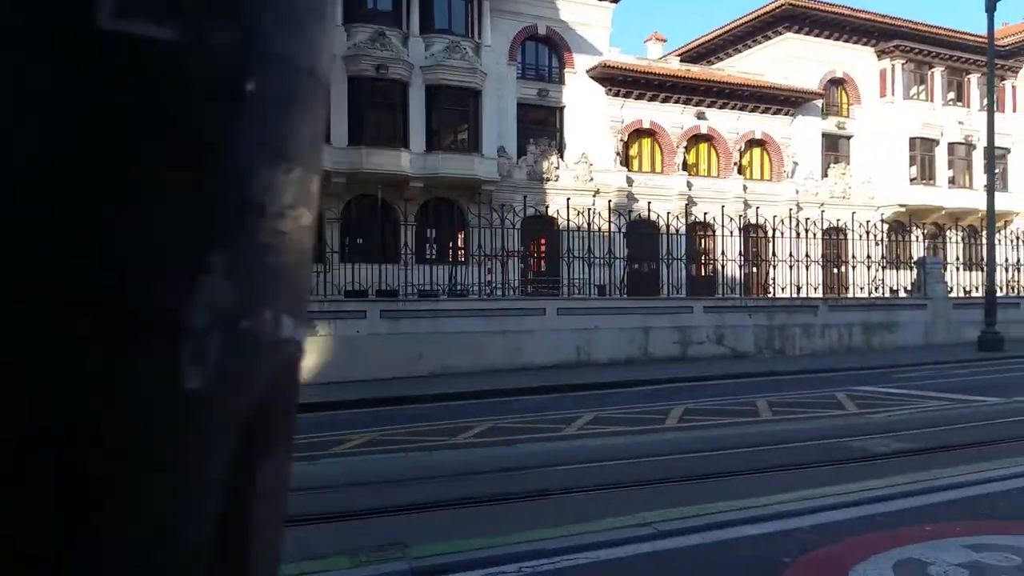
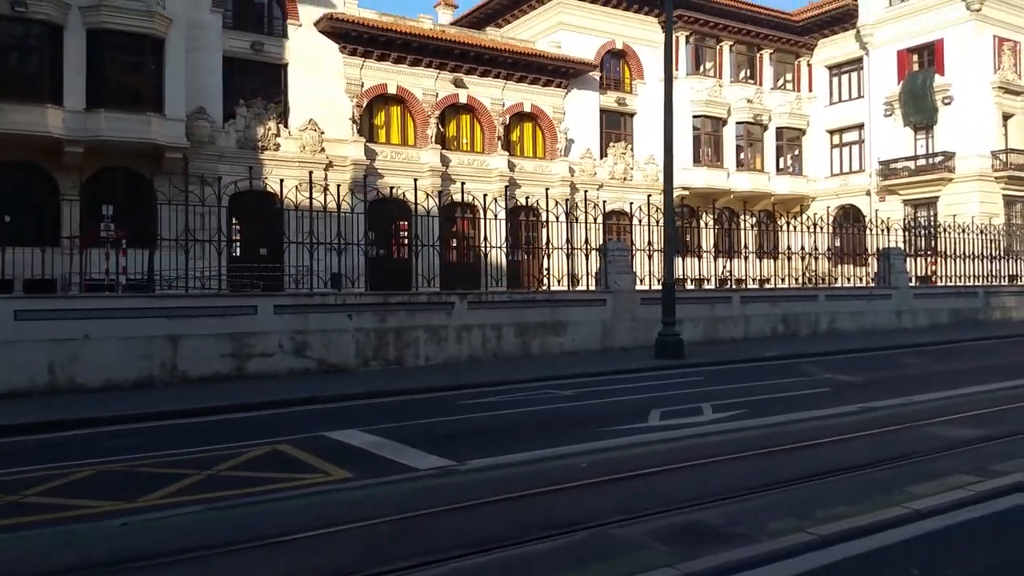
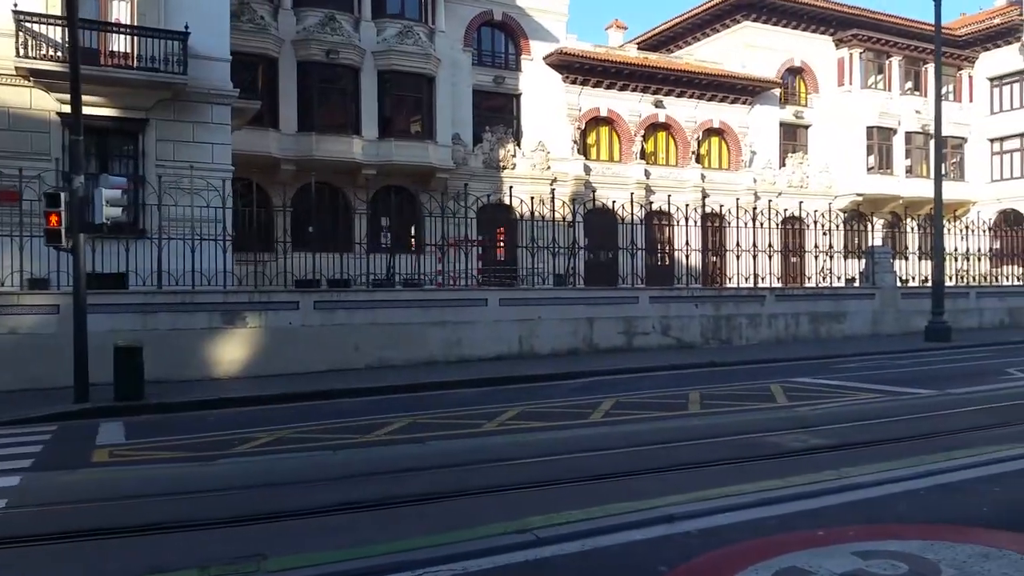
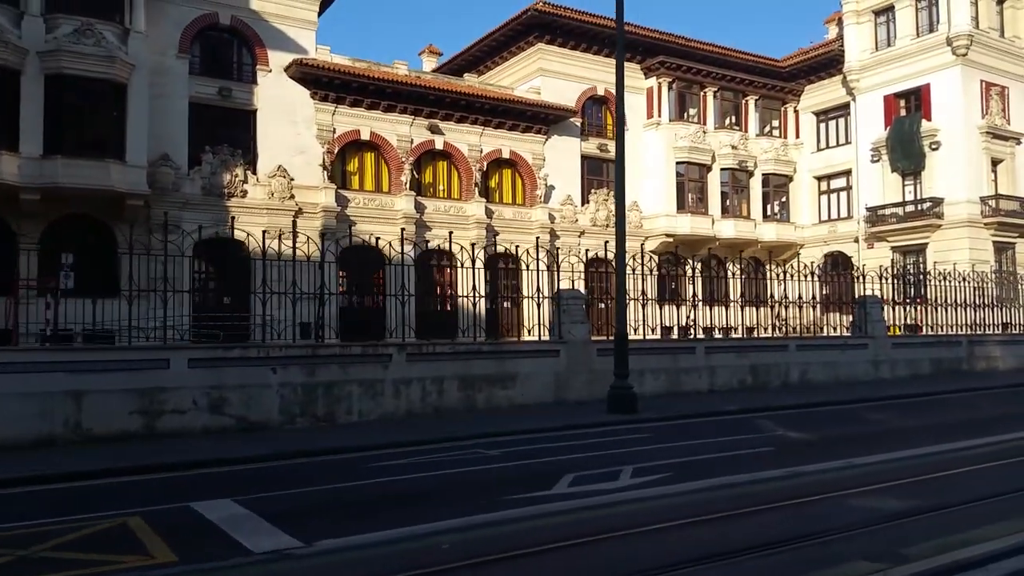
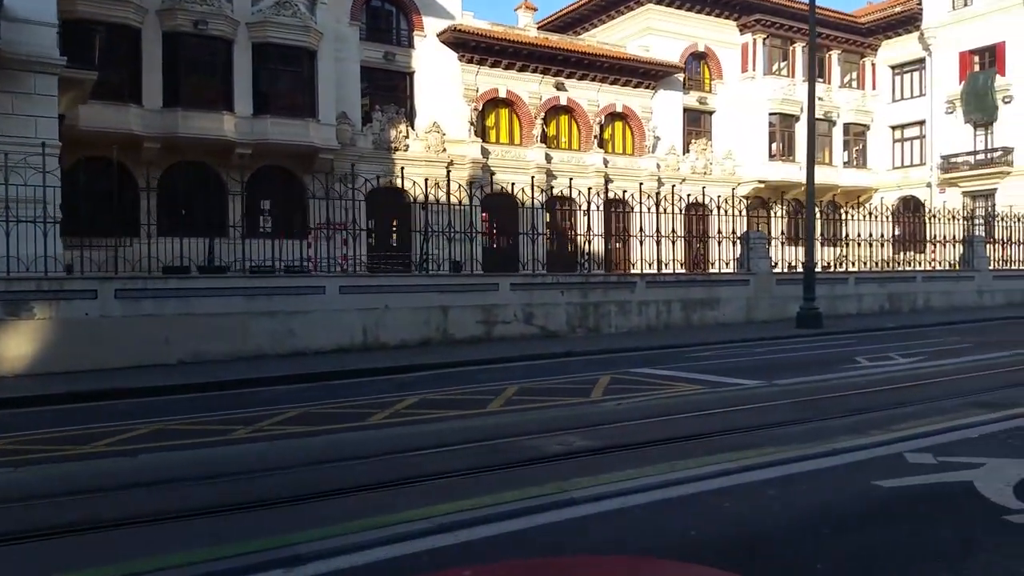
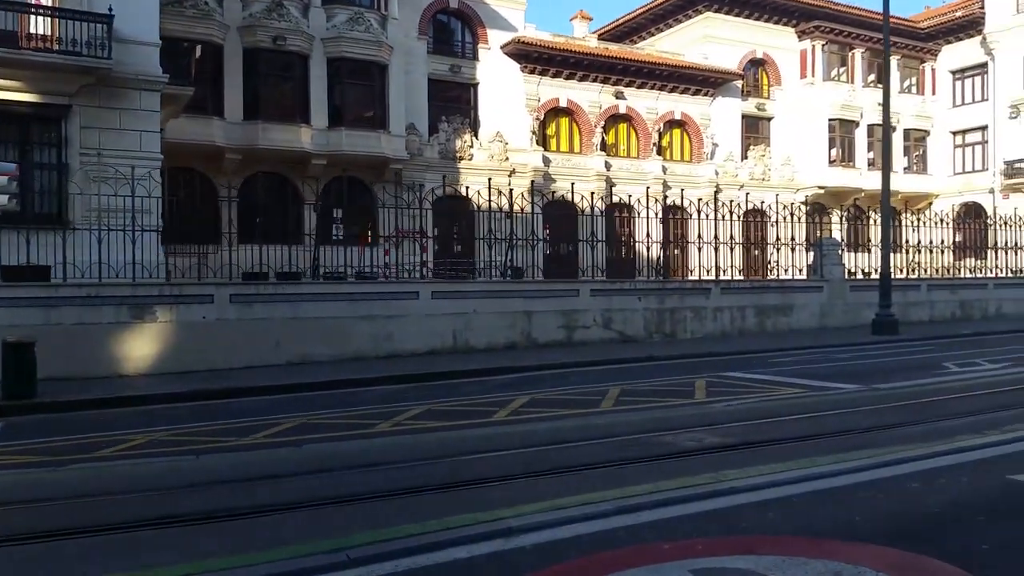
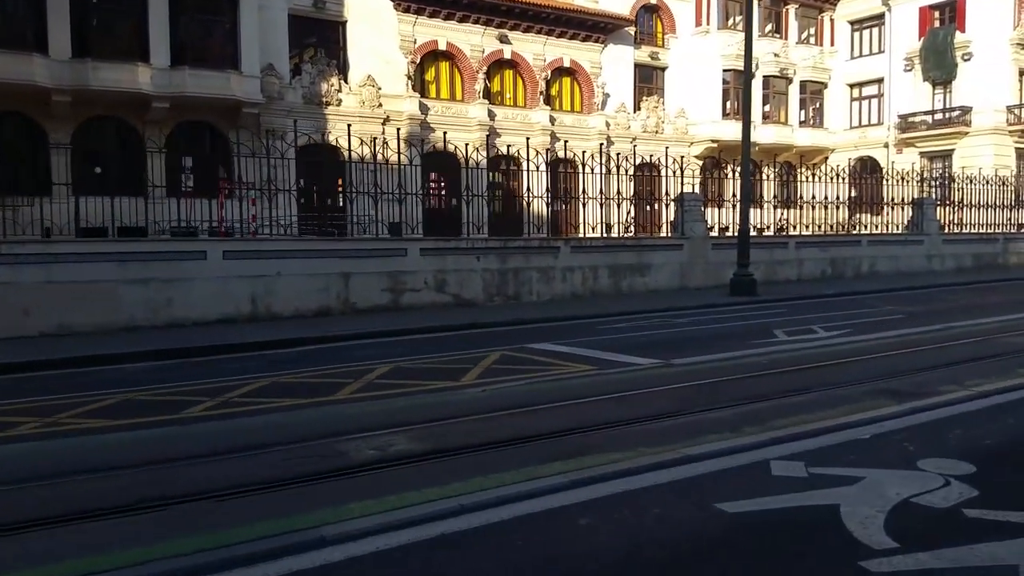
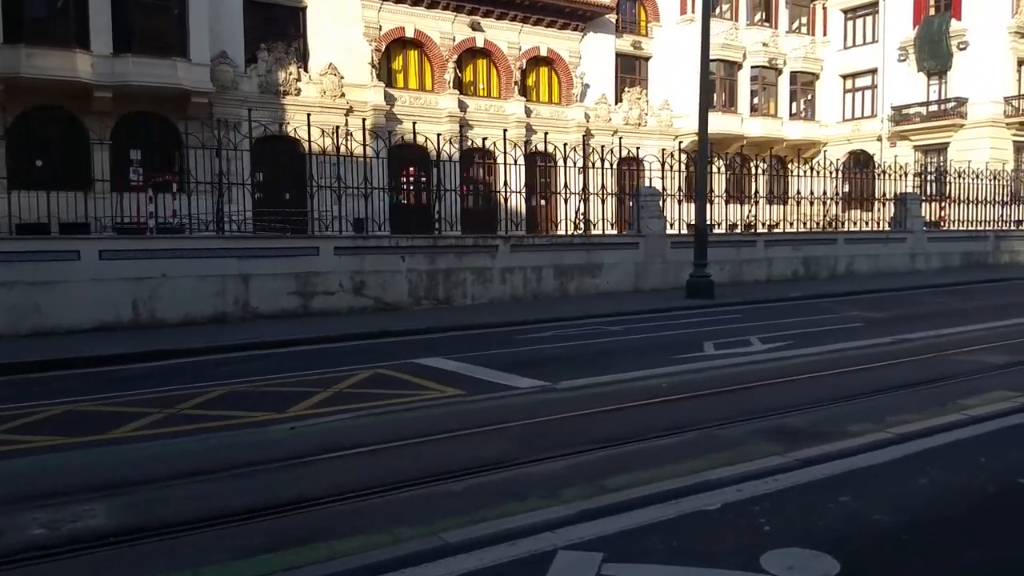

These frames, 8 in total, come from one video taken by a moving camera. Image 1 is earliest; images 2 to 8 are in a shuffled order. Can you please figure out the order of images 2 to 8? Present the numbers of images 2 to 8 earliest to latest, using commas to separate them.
3, 6, 5, 7, 8, 2, 4
